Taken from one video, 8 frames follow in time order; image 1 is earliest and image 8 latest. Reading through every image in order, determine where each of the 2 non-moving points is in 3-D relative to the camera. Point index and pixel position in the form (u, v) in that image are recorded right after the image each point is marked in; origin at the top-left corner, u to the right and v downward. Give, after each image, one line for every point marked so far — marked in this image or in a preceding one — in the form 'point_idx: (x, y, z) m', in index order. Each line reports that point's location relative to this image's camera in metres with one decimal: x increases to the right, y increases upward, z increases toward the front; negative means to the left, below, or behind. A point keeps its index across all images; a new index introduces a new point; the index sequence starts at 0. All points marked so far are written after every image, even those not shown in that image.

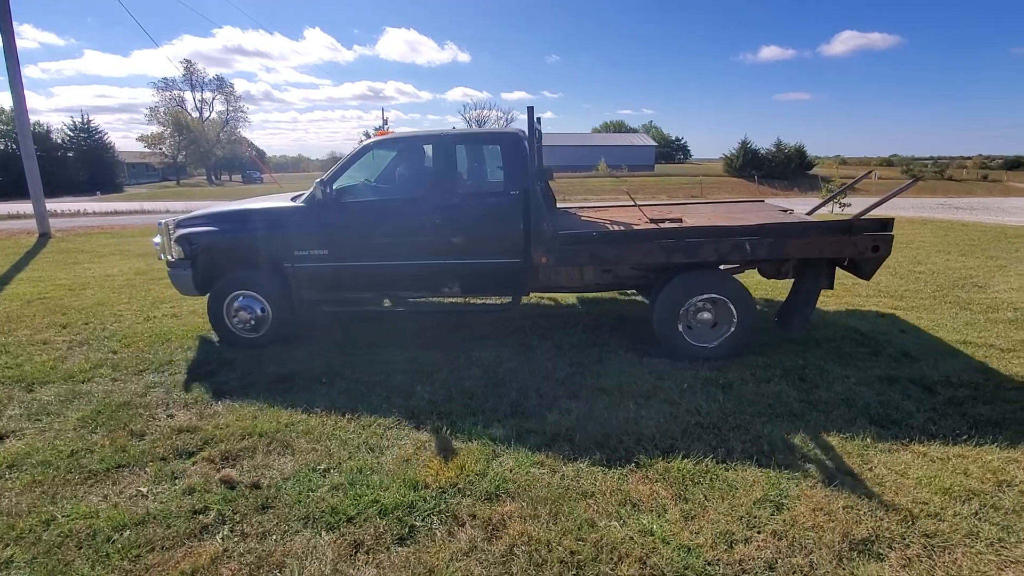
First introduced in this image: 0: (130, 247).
0: (-8.8, +1.0, +11.9) m
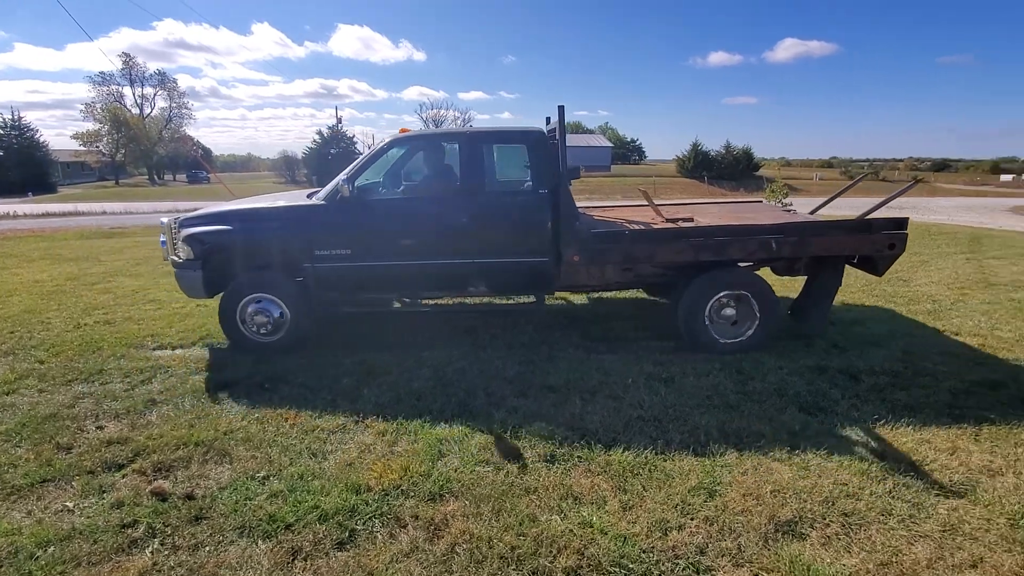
0: (-10.2, +0.8, +11.2) m
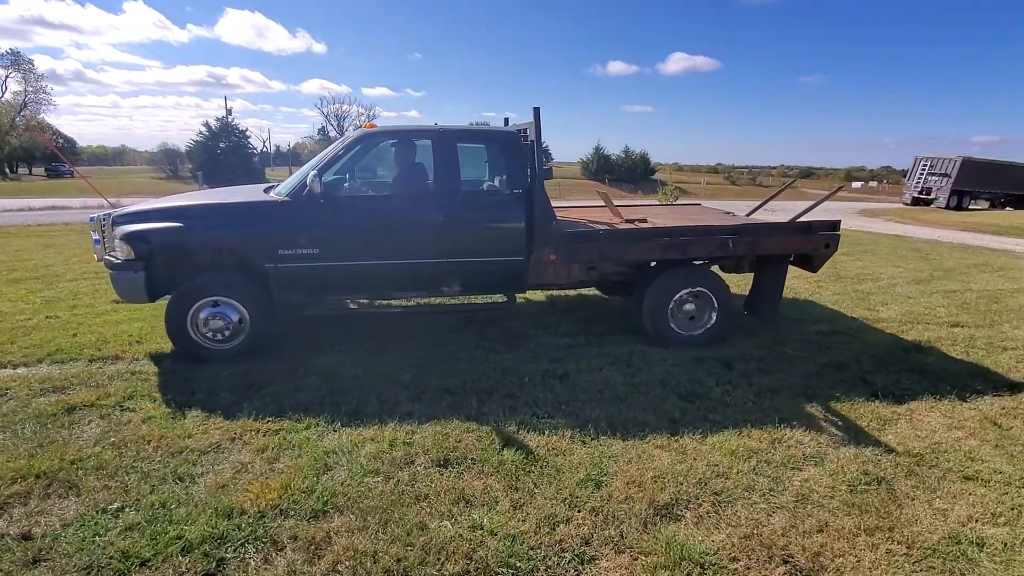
0: (-12.4, +0.6, +9.1) m
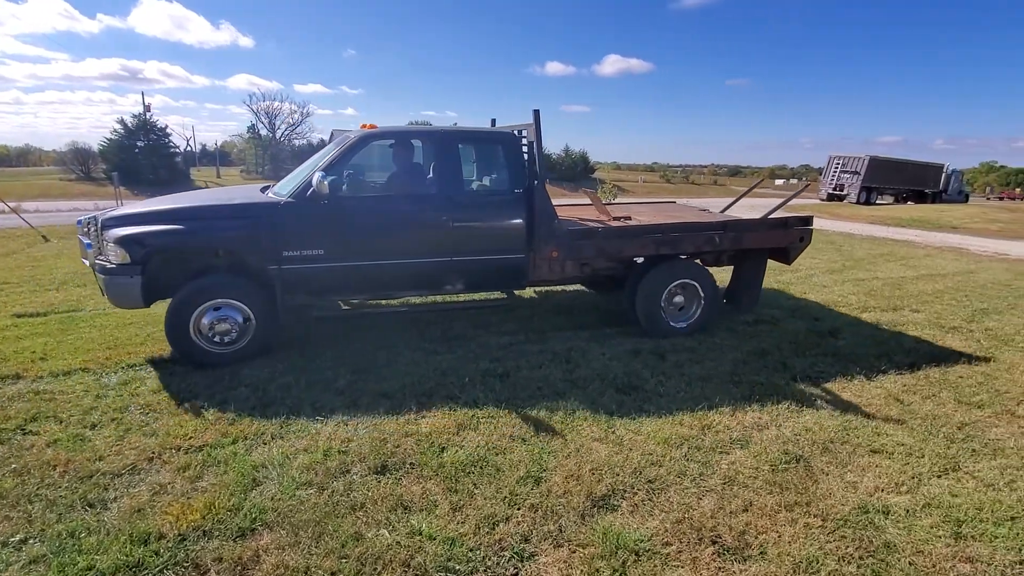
0: (-13.6, +0.2, +7.7) m
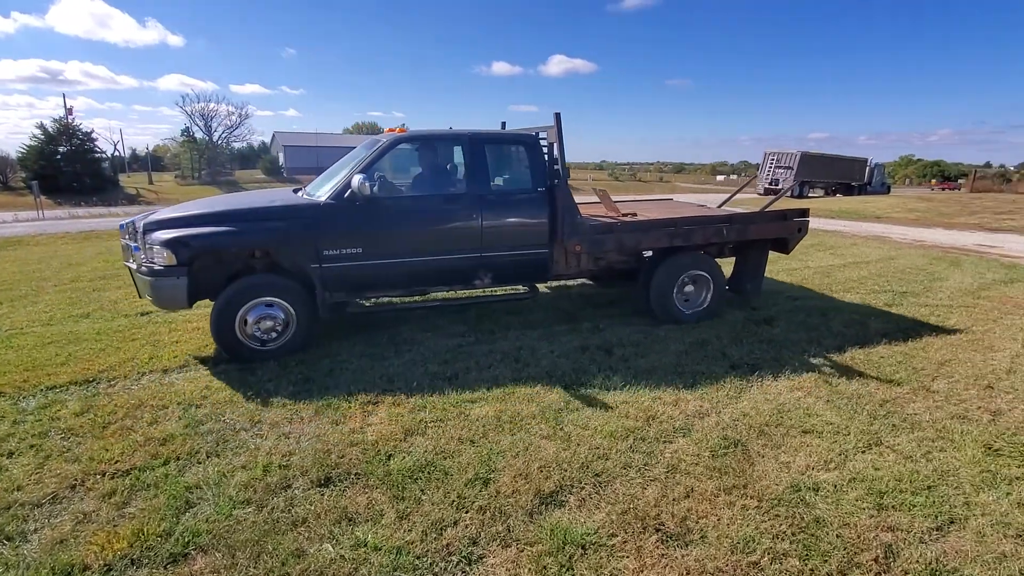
0: (-14.5, -0.3, +6.4) m
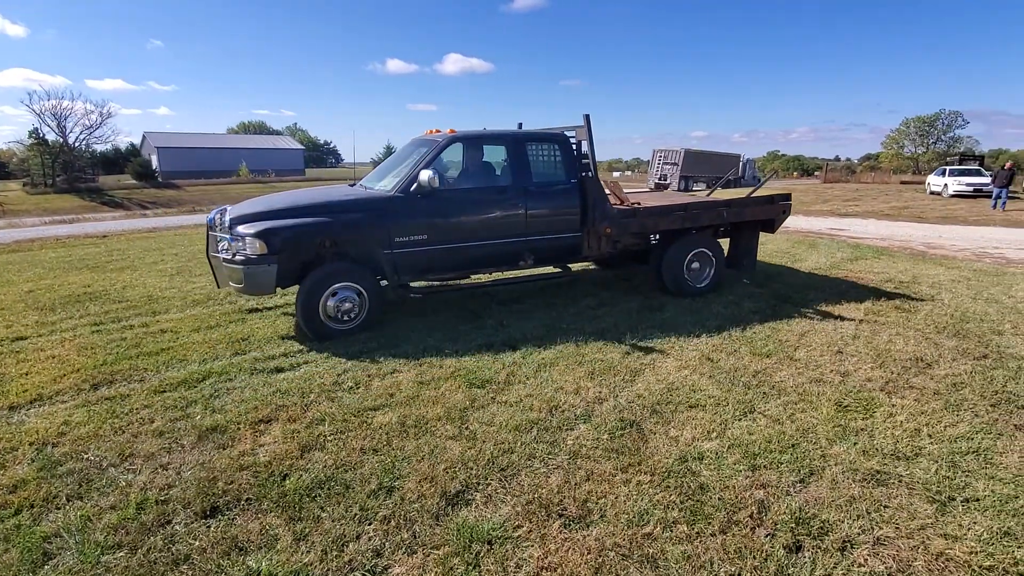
0: (-15.7, -1.1, +3.8) m
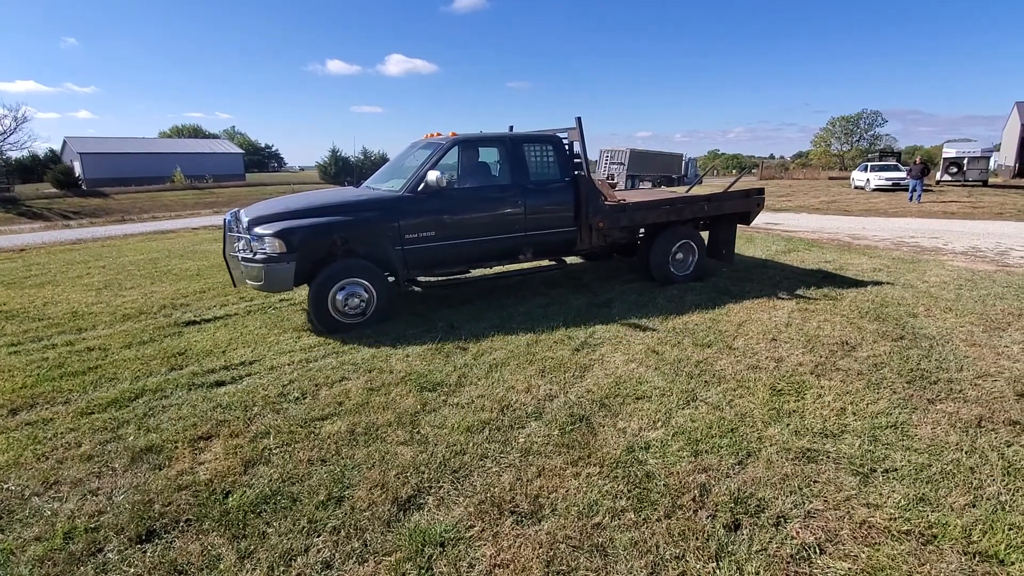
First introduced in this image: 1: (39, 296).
0: (-16.2, -1.7, +2.4) m
1: (-7.8, -0.1, +8.3) m
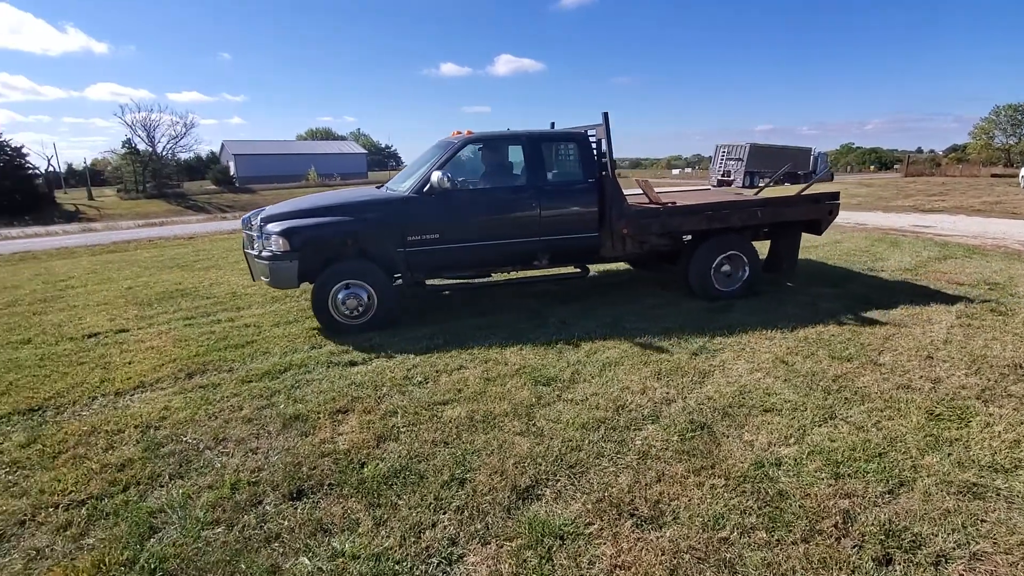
0: (-14.9, -1.0, +5.5) m
1: (-5.5, +0.2, +9.6) m
